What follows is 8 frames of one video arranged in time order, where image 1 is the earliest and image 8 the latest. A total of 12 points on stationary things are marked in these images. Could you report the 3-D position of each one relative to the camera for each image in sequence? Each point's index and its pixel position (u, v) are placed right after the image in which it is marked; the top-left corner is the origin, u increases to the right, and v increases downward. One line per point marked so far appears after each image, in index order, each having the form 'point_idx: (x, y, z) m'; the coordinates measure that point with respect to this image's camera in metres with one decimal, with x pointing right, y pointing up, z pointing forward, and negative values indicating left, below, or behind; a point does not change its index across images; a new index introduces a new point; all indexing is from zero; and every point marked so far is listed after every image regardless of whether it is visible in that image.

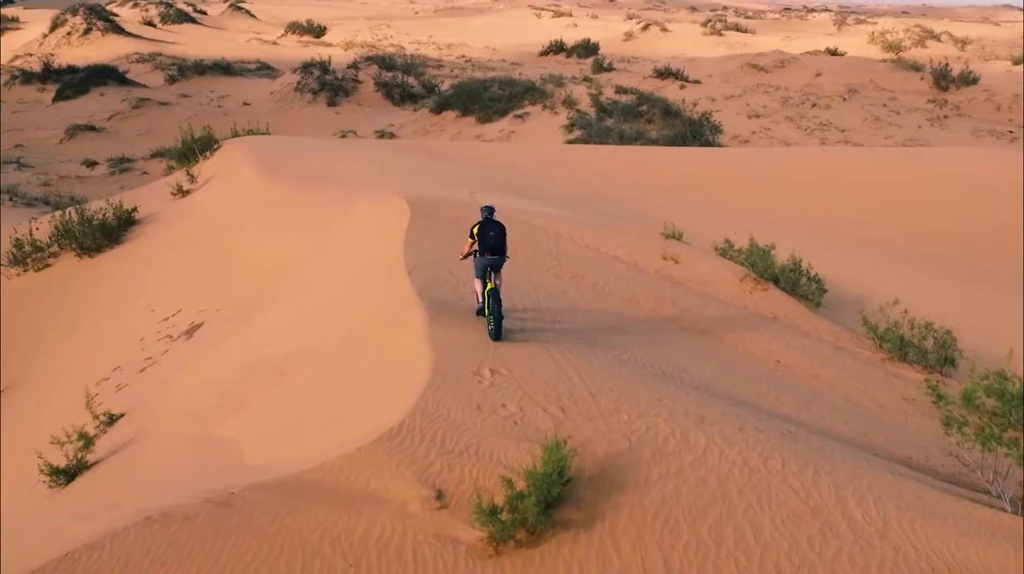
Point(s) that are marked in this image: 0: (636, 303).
0: (+0.8, -0.1, +4.9) m
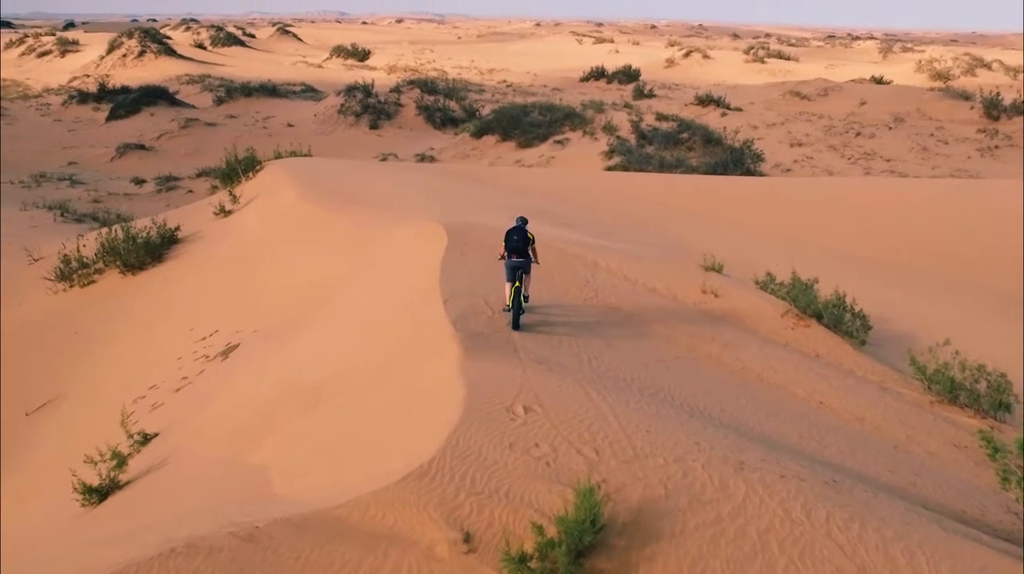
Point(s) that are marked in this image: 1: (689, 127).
0: (+1.0, -0.3, +4.8) m
1: (+3.6, +3.5, +16.6) m
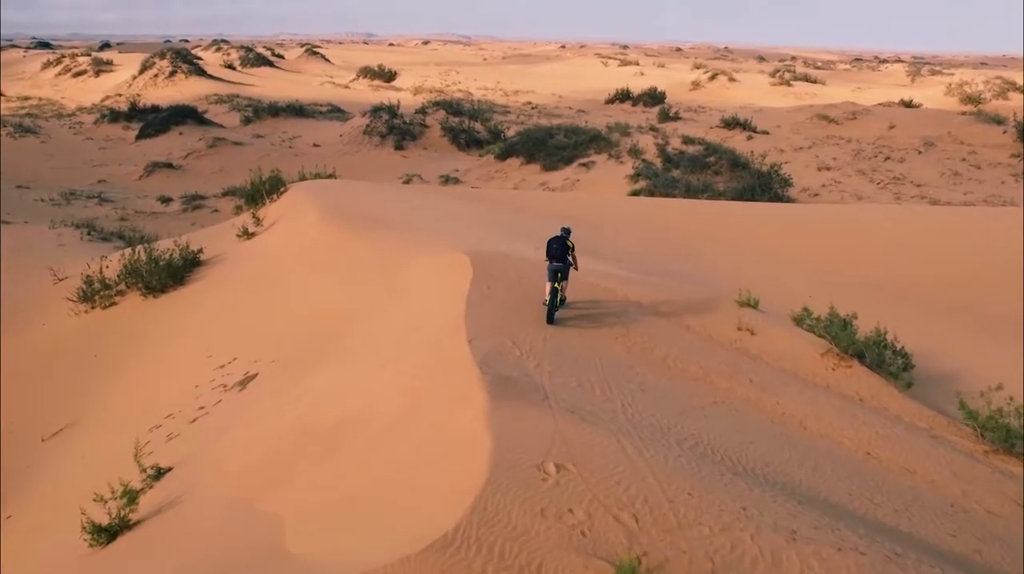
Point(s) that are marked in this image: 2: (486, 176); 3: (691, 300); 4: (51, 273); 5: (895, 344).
0: (+1.2, -0.5, +4.5) m
1: (+4.2, +2.9, +16.4) m
2: (-0.6, +2.6, +17.5) m
3: (+1.4, -0.1, +5.9) m
4: (-6.5, +0.2, +11.0) m
5: (+3.1, -0.5, +6.2) m
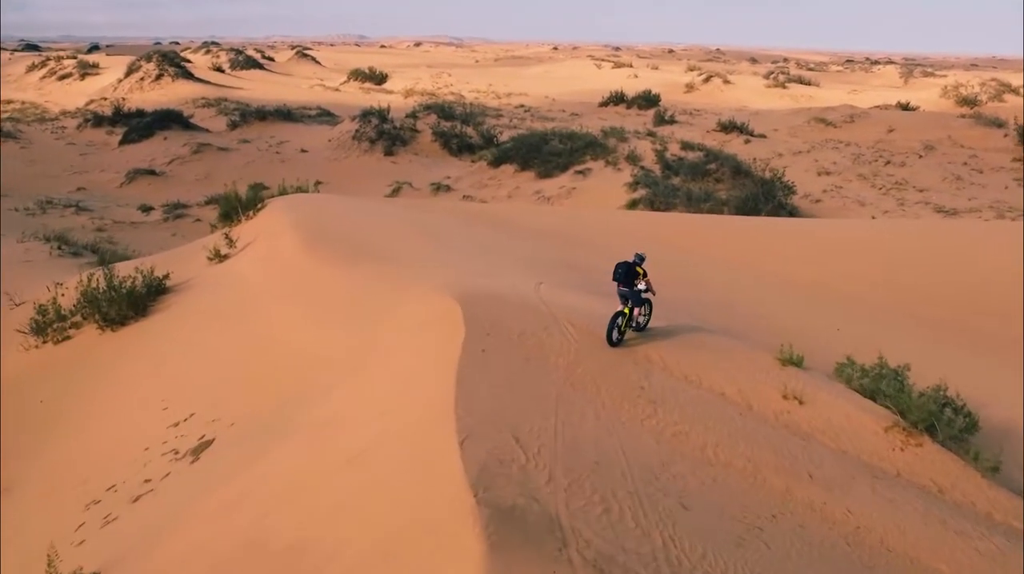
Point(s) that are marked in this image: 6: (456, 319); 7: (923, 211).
0: (+1.2, -0.9, +3.6) m
1: (+4.0, +2.6, +15.5) m
2: (-0.7, +2.2, +16.5) m
3: (+1.4, -0.5, +5.0) m
4: (-6.5, -0.2, +10.0) m
5: (+3.1, -0.8, +5.3) m
6: (-0.4, -0.2, +5.1) m
7: (+7.4, +1.4, +14.2) m
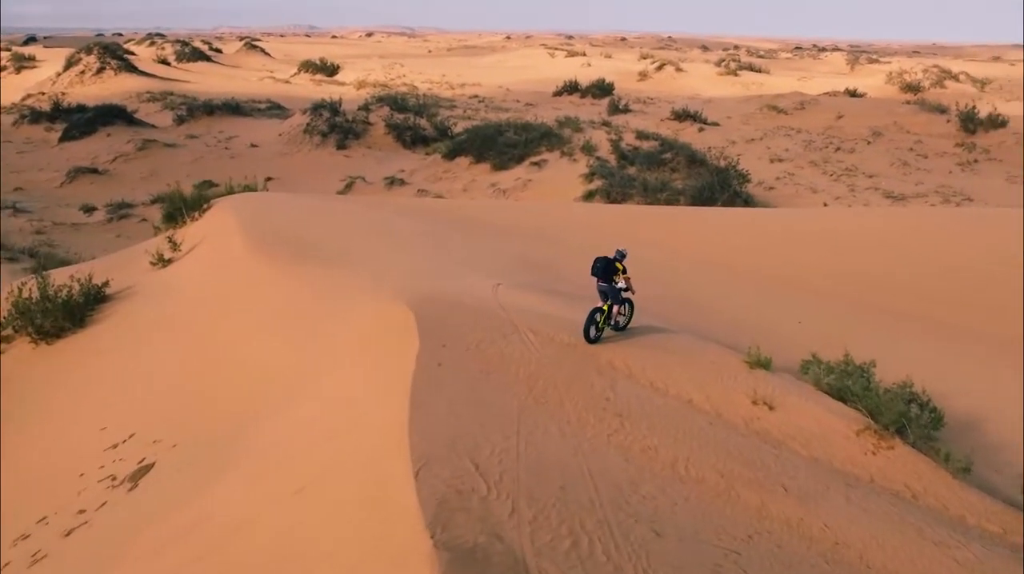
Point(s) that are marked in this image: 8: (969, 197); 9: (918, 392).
0: (+1.0, -0.9, +3.4) m
1: (+3.2, +2.8, +15.4) m
2: (-1.6, +2.3, +16.2) m
3: (+1.1, -0.5, +4.8) m
4: (-7.1, -0.3, +9.4) m
5: (+2.8, -0.8, +5.3) m
6: (-0.6, -0.3, +4.8) m
7: (+6.6, +1.7, +14.3) m
8: (+8.4, +1.7, +14.4) m
9: (+2.9, -0.7, +5.6) m
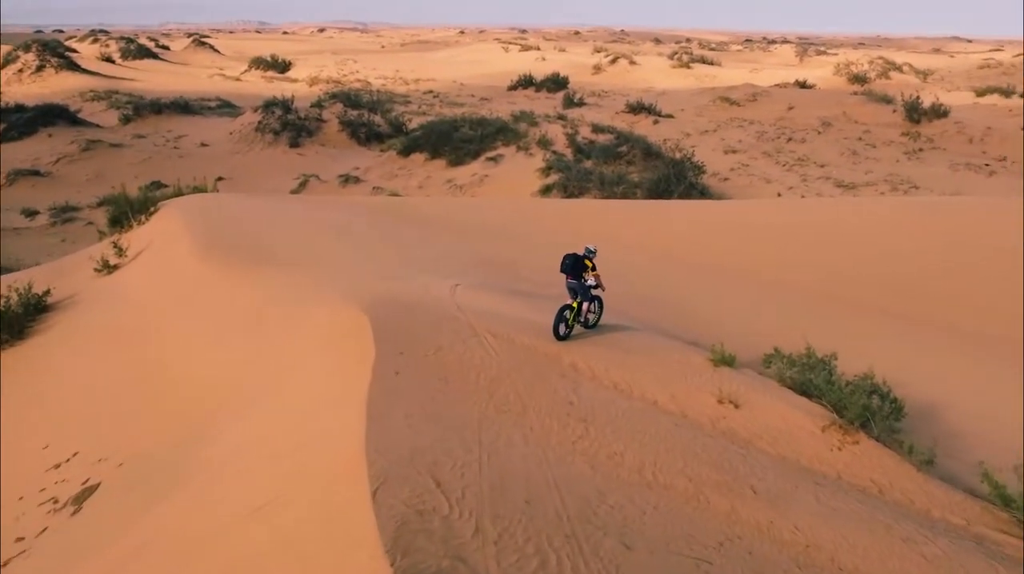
0: (+0.8, -0.9, +3.4) m
1: (+2.3, +2.9, +15.4) m
2: (-2.5, +2.3, +16.0) m
3: (+0.9, -0.5, +4.8) m
4: (-7.5, -0.5, +8.9) m
5: (+2.5, -0.7, +5.3) m
6: (-0.9, -0.3, +4.6) m
7: (+5.8, +1.9, +14.5) m
8: (+7.6, +1.9, +14.7) m
9: (+2.6, -0.7, +5.6) m
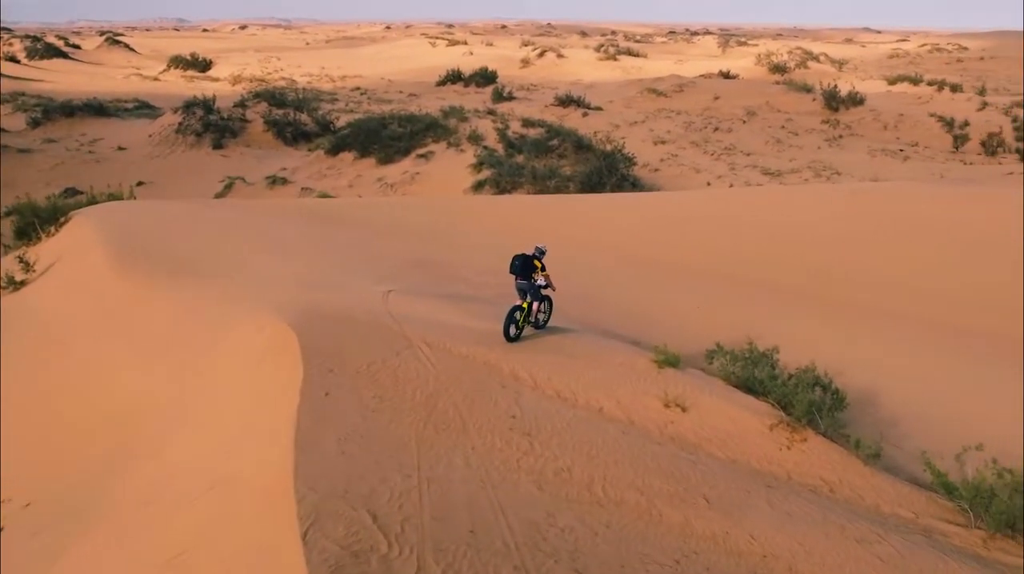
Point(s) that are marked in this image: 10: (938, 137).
0: (+0.6, -0.9, +3.2) m
1: (+1.0, +3.0, +15.3) m
2: (-3.9, +2.2, +15.5) m
3: (+0.5, -0.5, +4.6) m
4: (-8.2, -0.8, +8.1) m
5: (+2.2, -0.7, +5.3) m
6: (-1.2, -0.4, +4.3) m
7: (+4.6, +2.1, +14.7) m
8: (+6.3, +2.2, +15.0) m
9: (+2.2, -0.6, +5.6) m
10: (+9.7, +3.5, +17.9) m
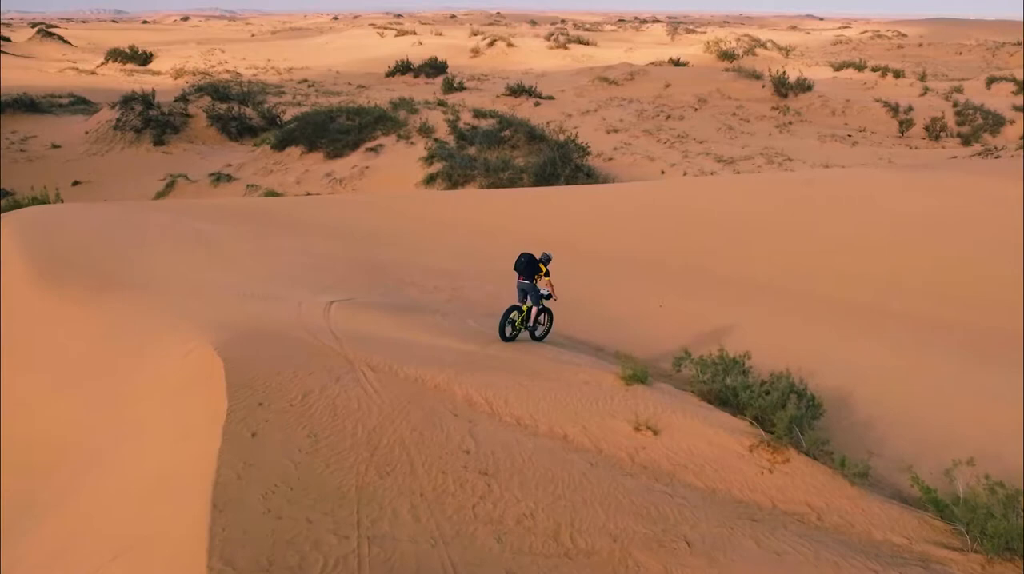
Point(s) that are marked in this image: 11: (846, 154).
0: (+0.5, -1.0, +2.8) m
1: (0.0, +3.1, +14.9) m
2: (-4.8, +2.2, +14.8) m
3: (+0.3, -0.5, +4.2) m
4: (-8.6, -1.1, +7.2) m
5: (+1.9, -0.7, +4.9) m
6: (-1.4, -0.5, +3.8) m
7: (+3.7, +2.3, +14.5) m
8: (+5.4, +2.4, +14.9) m
9: (+1.9, -0.6, +5.3) m
10: (+8.6, +3.8, +17.9) m
11: (+6.6, +2.6, +15.3) m
